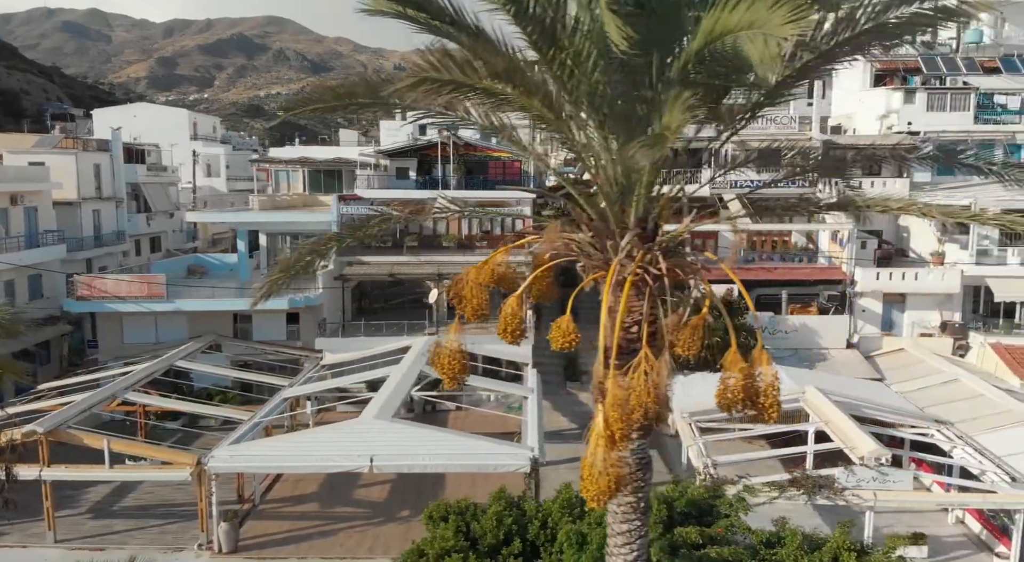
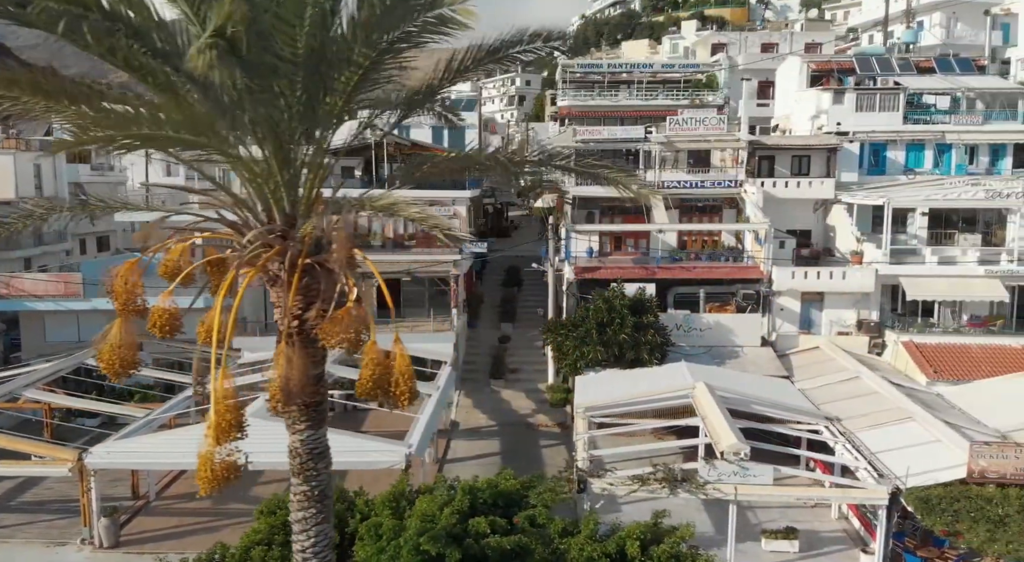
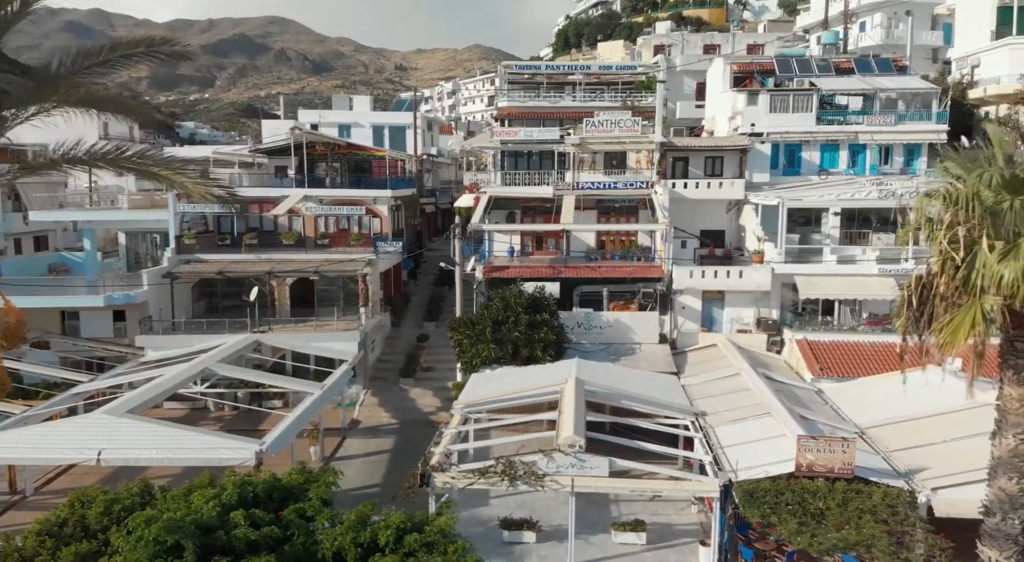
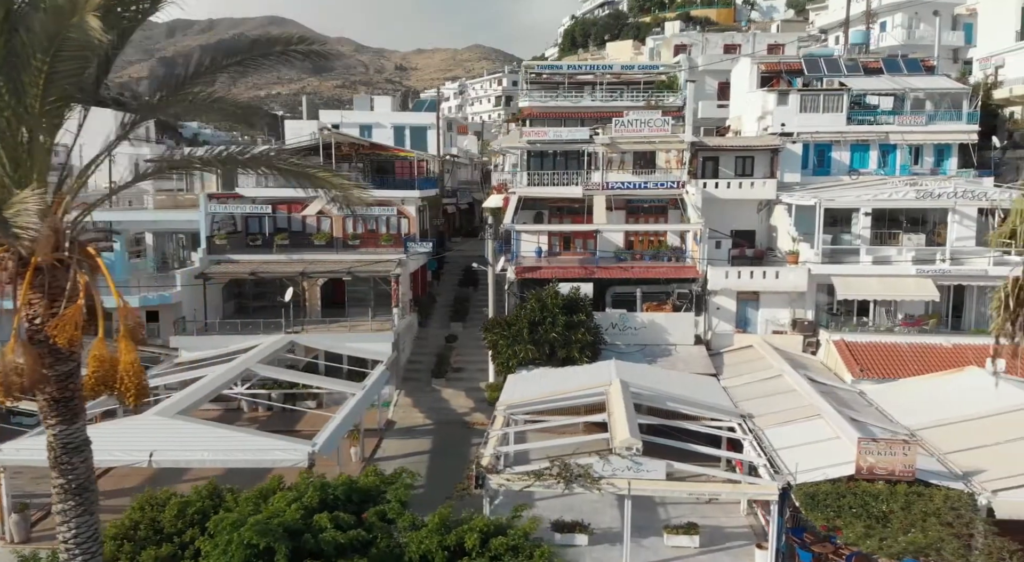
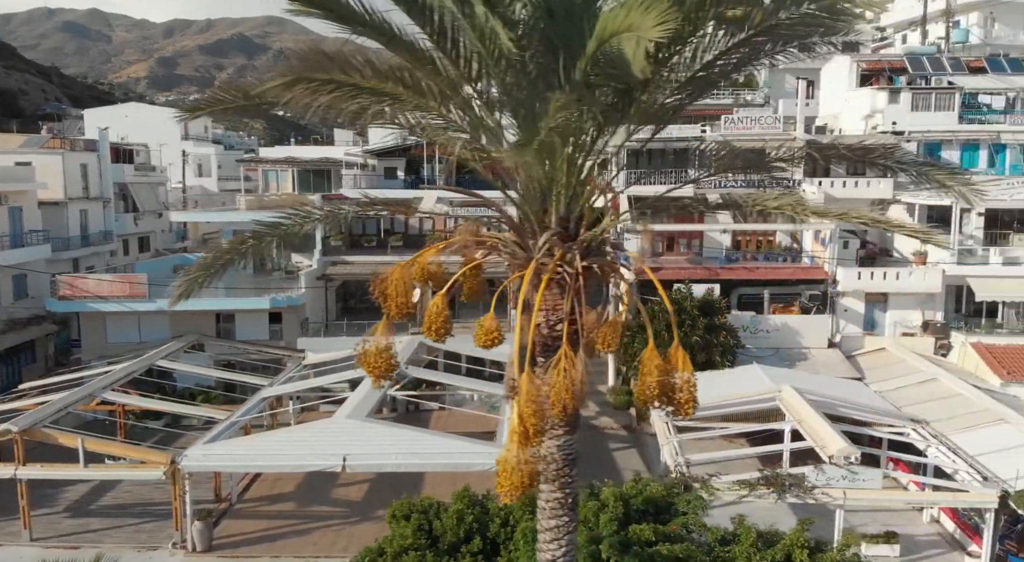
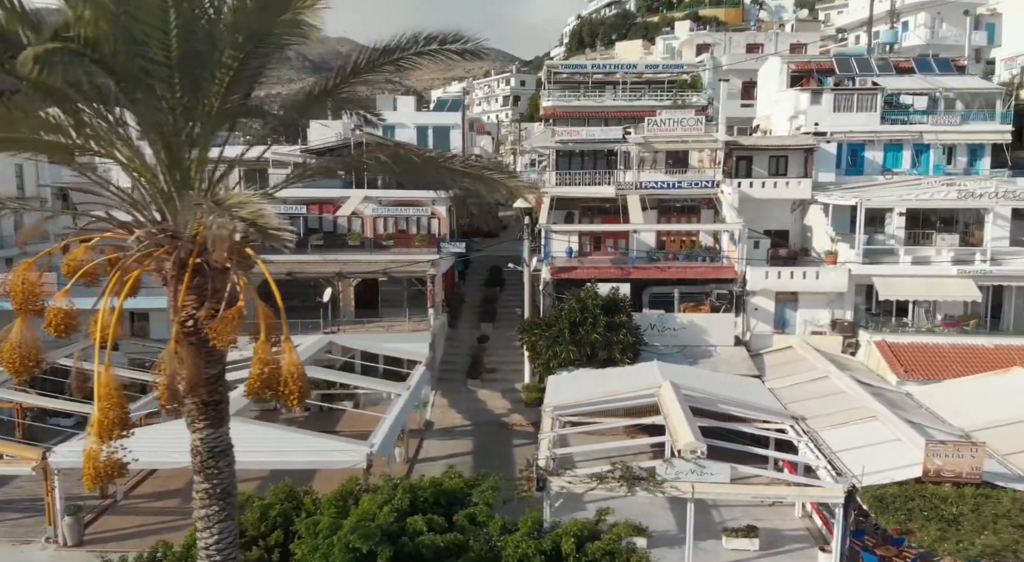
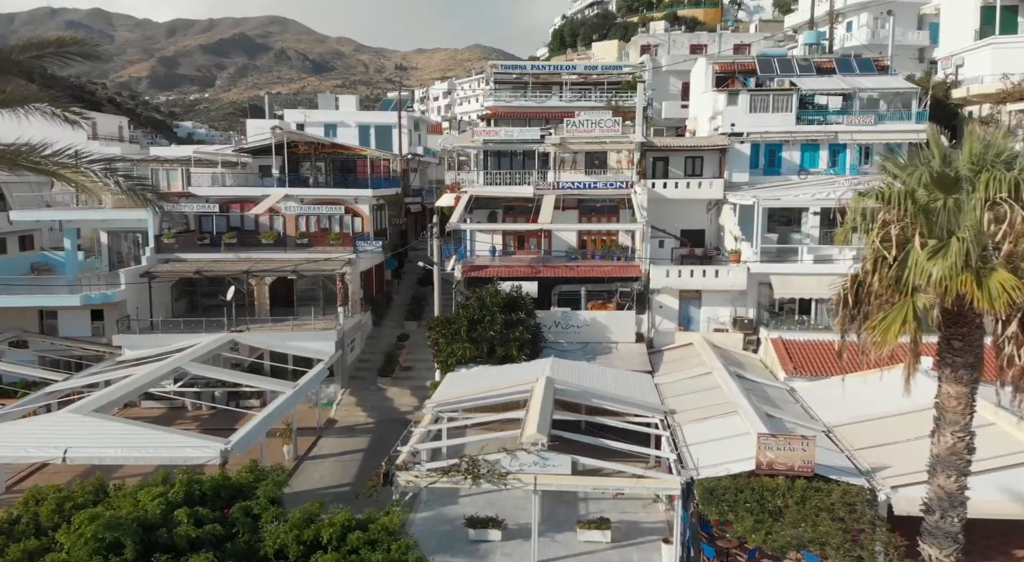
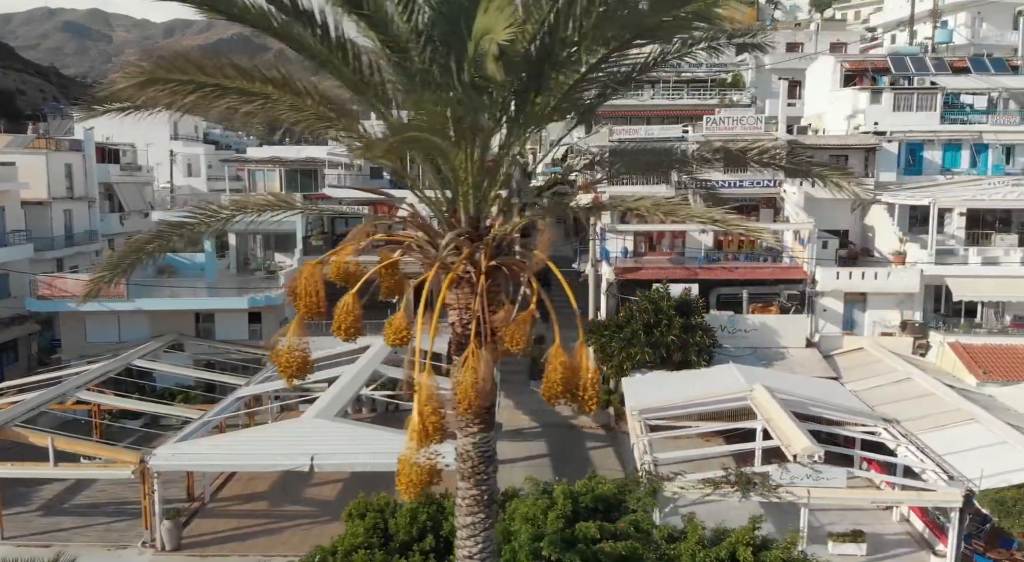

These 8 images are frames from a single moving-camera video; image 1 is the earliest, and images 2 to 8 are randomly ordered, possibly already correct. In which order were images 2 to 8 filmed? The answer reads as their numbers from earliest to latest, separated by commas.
5, 8, 2, 6, 4, 3, 7
